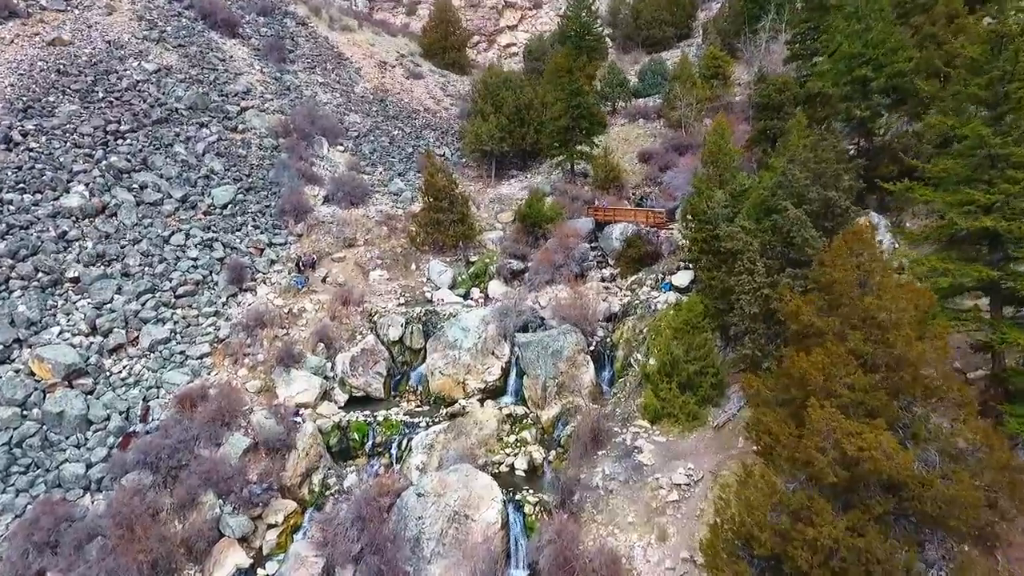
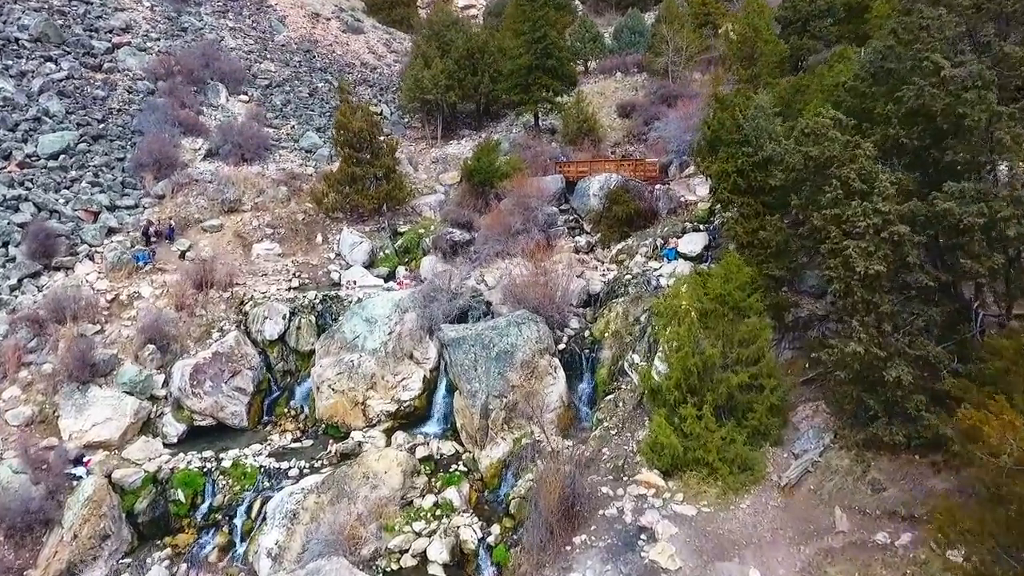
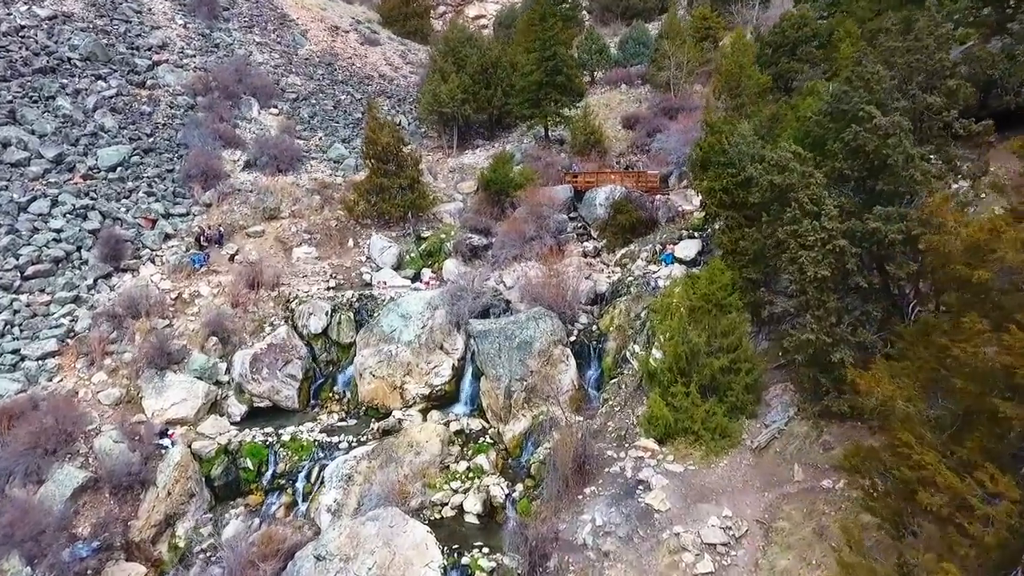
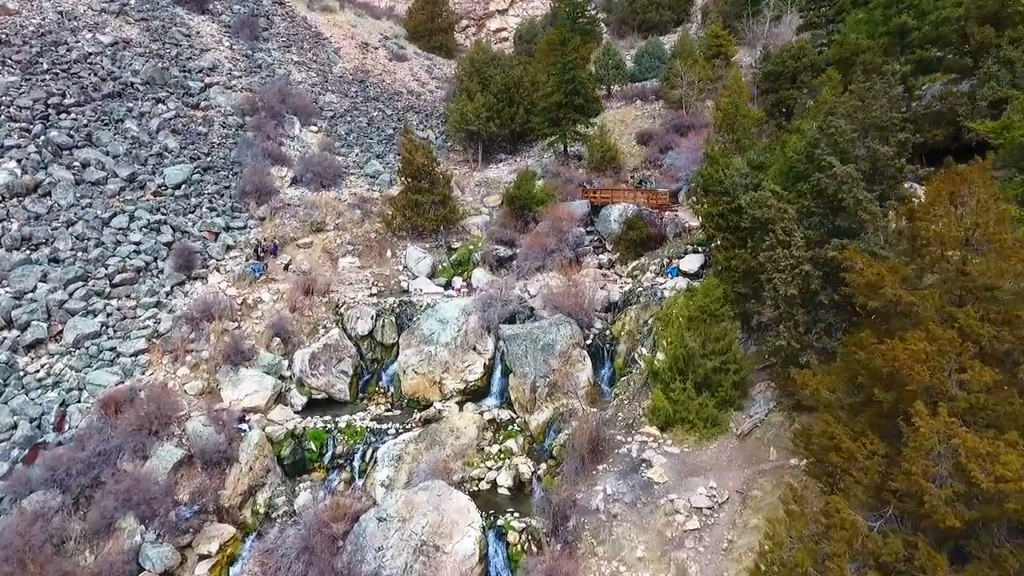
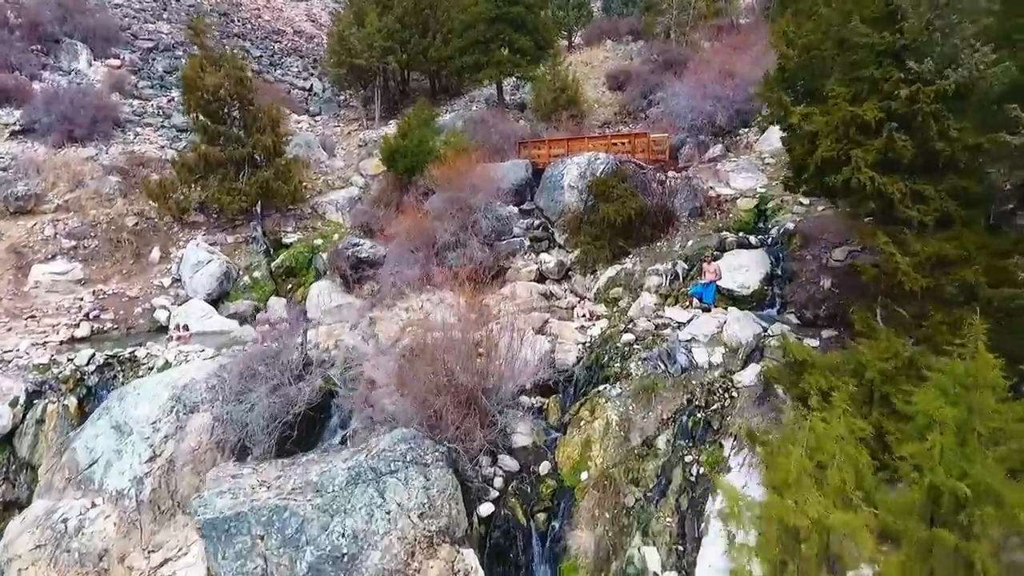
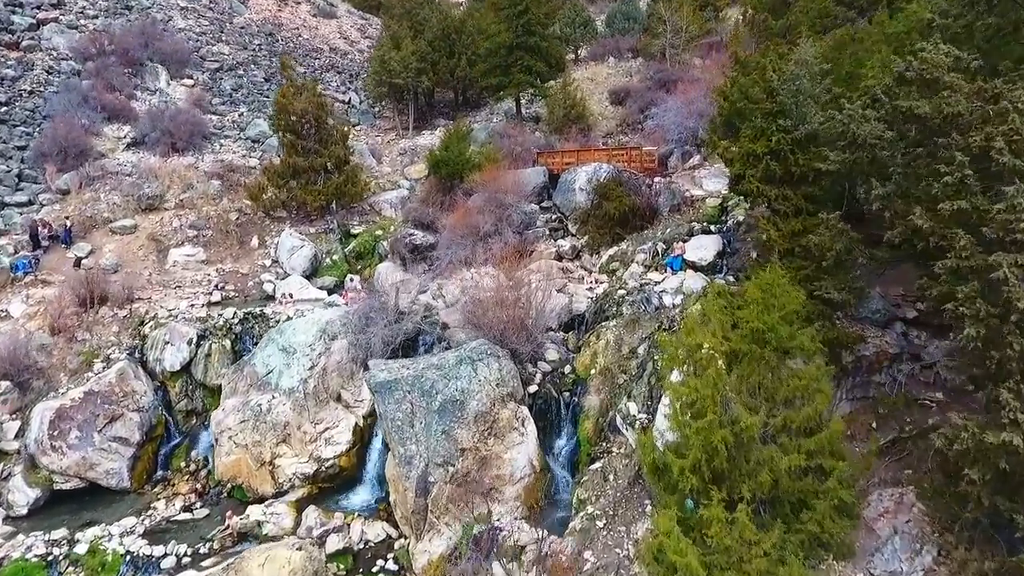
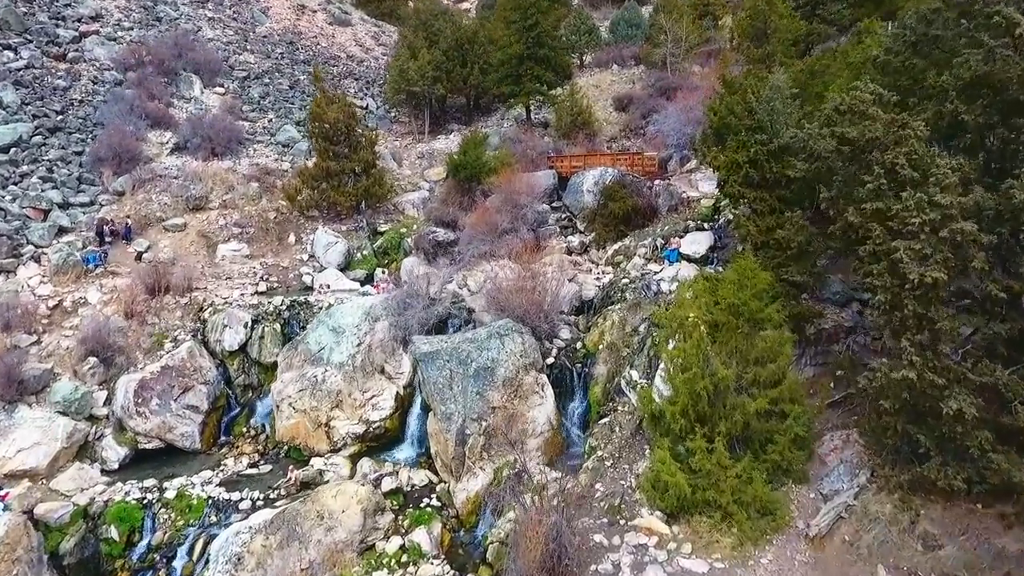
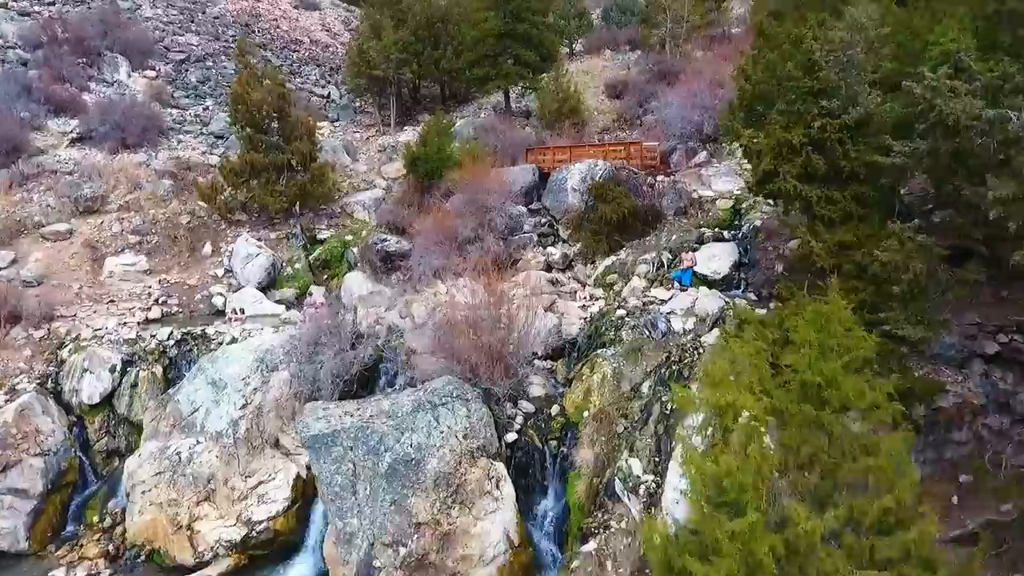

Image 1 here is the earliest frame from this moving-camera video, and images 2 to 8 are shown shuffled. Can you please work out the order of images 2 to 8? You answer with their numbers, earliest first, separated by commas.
4, 3, 2, 7, 6, 8, 5
